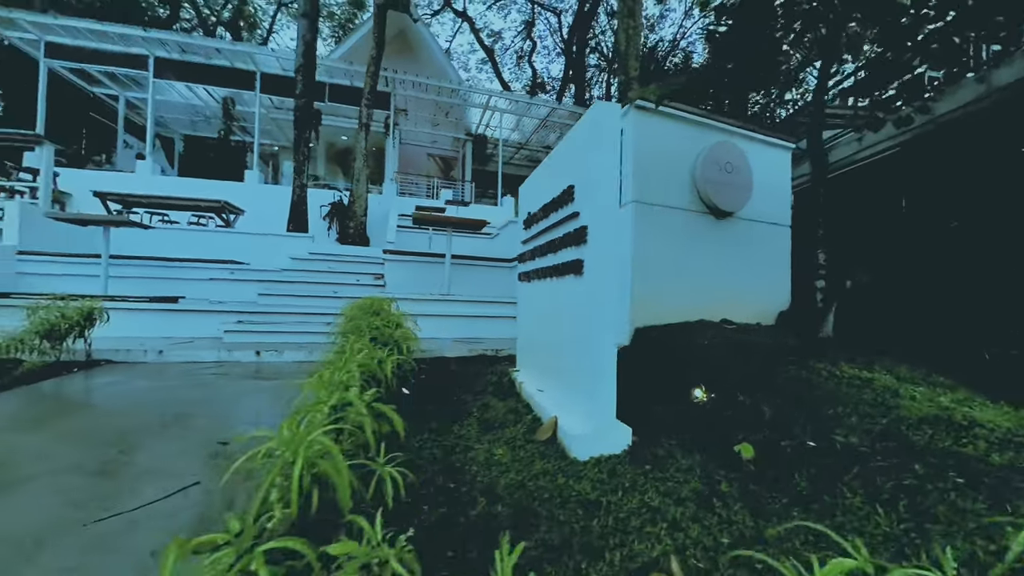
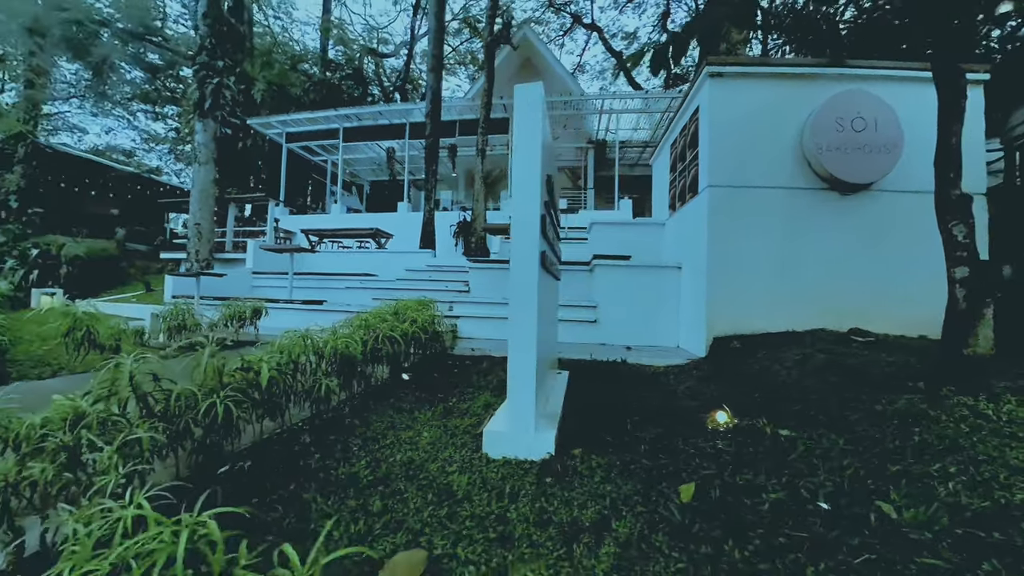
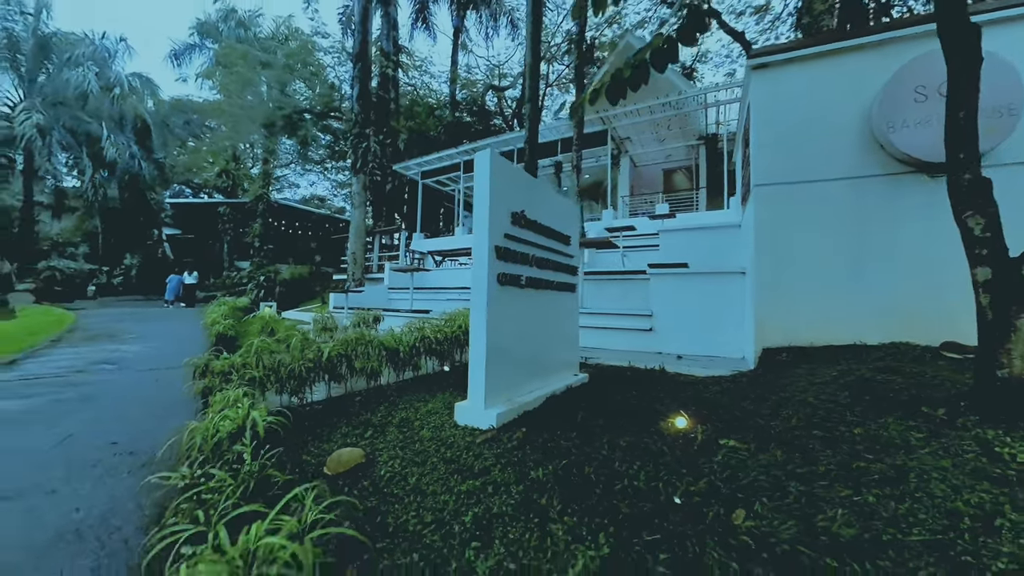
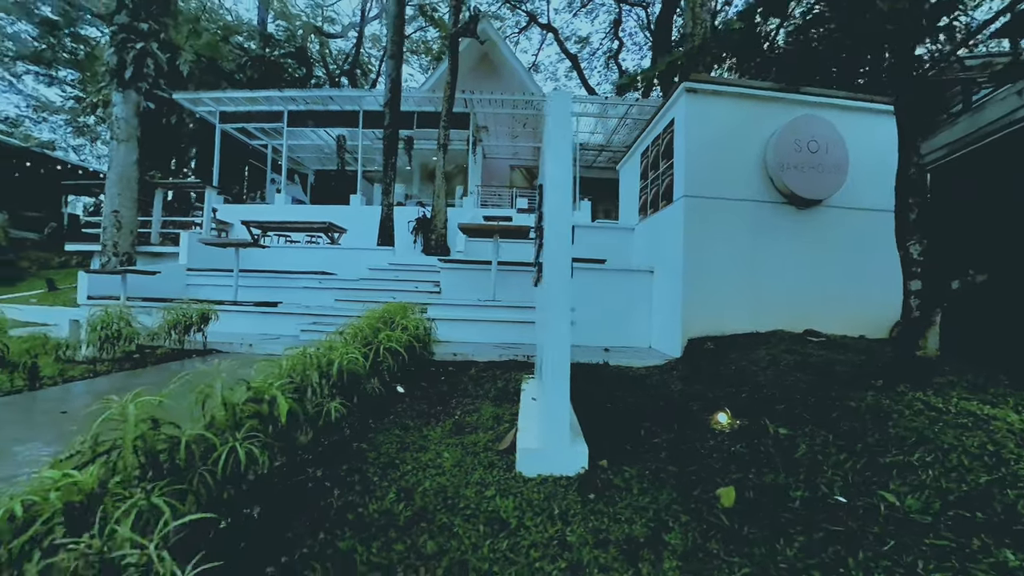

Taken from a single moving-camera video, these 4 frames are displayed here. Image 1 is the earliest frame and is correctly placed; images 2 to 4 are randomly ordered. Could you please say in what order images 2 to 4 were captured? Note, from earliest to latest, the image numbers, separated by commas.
4, 2, 3
